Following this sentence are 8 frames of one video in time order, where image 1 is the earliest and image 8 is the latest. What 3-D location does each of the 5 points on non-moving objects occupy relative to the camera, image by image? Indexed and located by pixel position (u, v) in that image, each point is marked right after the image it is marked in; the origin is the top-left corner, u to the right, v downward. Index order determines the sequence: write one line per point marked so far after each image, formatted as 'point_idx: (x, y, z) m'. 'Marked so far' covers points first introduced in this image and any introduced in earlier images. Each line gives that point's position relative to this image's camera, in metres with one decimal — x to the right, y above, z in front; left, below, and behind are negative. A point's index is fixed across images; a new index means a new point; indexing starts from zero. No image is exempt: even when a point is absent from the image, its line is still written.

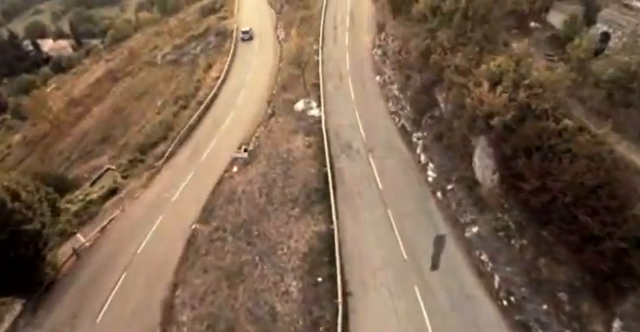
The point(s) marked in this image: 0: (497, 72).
0: (+8.9, +5.0, +19.4) m
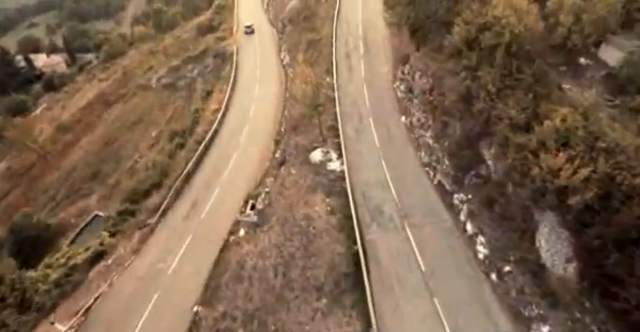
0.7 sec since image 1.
0: (+10.2, +1.5, +15.9) m
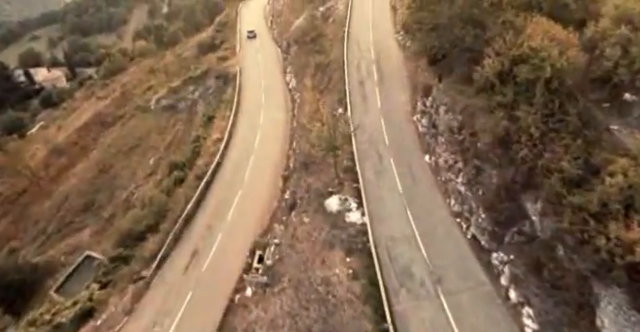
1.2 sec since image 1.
0: (+11.1, -0.9, +13.5) m
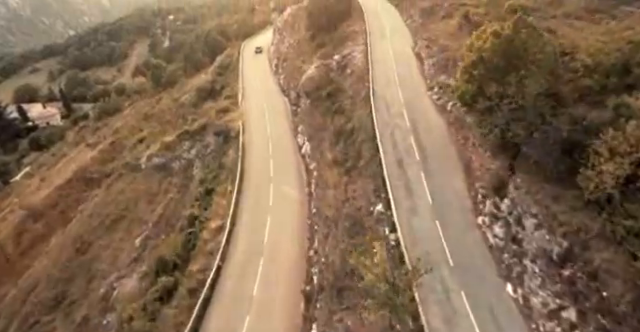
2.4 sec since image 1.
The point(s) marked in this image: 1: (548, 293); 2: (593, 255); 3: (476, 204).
0: (+13.0, -6.1, +7.2) m
1: (+9.0, -5.0, +14.9) m
2: (+10.0, -3.2, +13.7) m
3: (+8.2, -2.0, +19.7) m
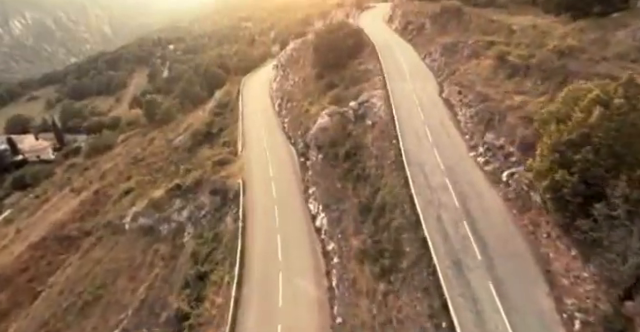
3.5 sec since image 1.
0: (+14.4, -9.7, +1.2) m
1: (+10.4, -9.1, +8.8) m
2: (+11.4, -7.2, +7.8) m
3: (+9.6, -6.4, +13.8) m
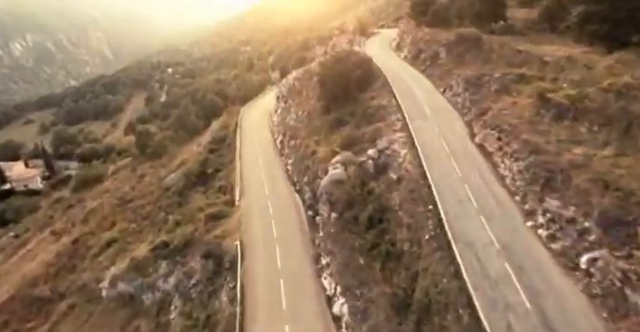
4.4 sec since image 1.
0: (+15.7, -12.3, -4.3) m
1: (+11.5, -12.1, +3.4) m
2: (+12.6, -10.1, +2.4) m
3: (+10.7, -9.6, +8.5) m
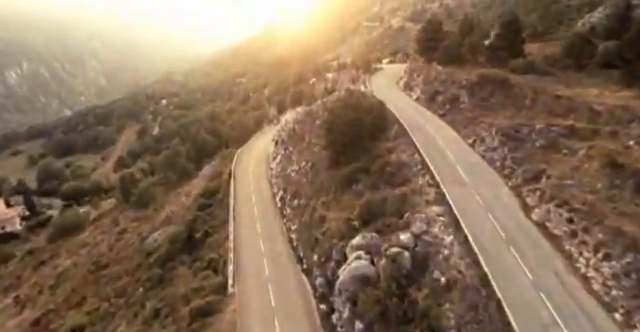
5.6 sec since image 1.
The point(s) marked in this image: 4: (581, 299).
0: (+17.3, -15.0, -10.9) m
1: (+13.1, -15.4, -3.3) m
2: (+14.1, -13.4, -4.1) m
3: (+12.1, -13.3, +1.9) m
4: (+11.7, -5.9, +16.8) m
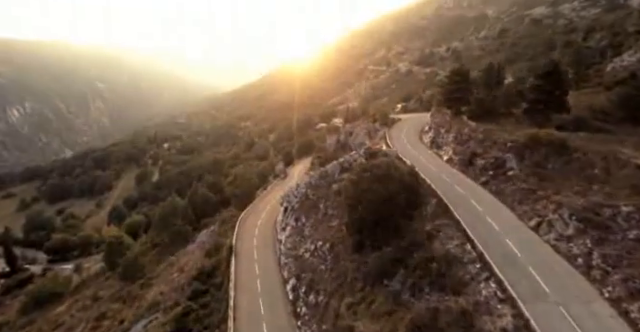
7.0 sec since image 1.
0: (+18.8, -16.8, -18.9) m
1: (+14.6, -18.0, -11.3) m
2: (+15.6, -15.9, -12.0) m
3: (+13.7, -16.4, -5.9) m
4: (+13.3, -10.4, +9.6) m
